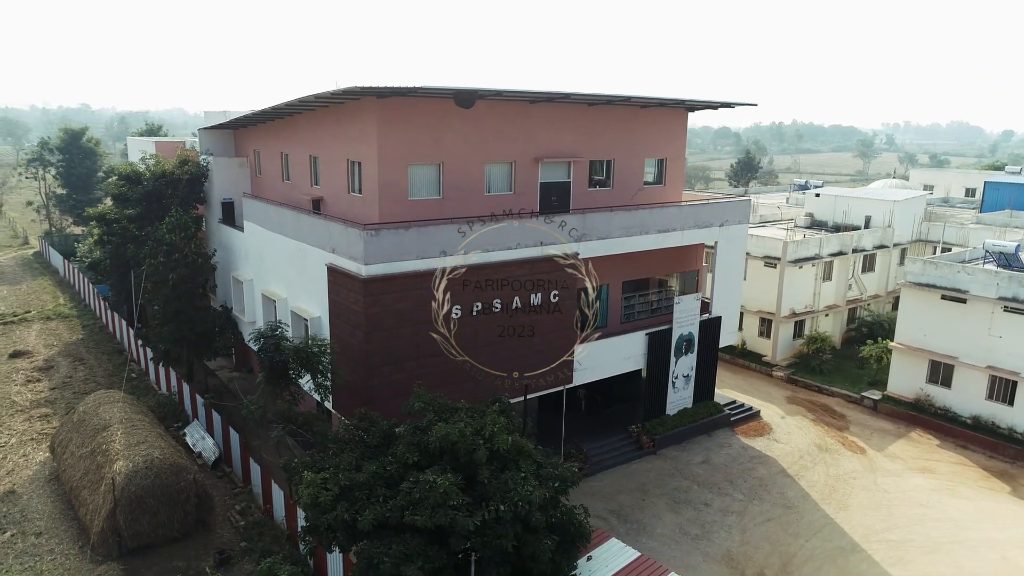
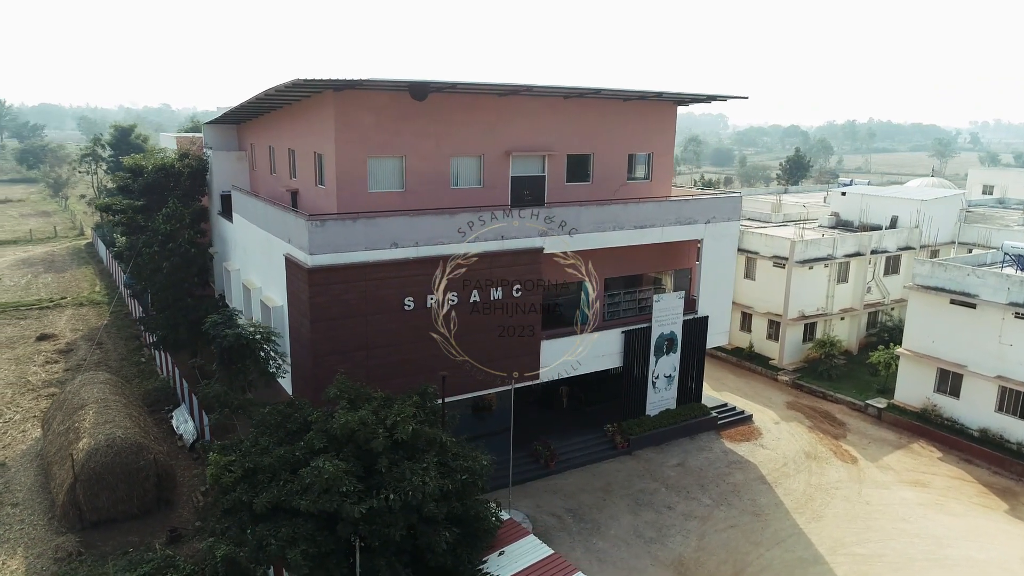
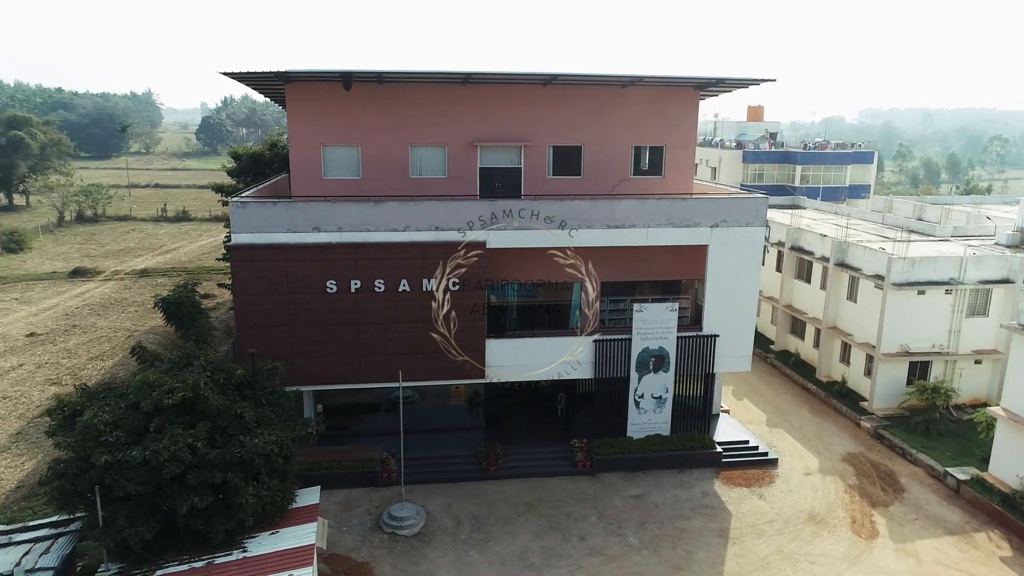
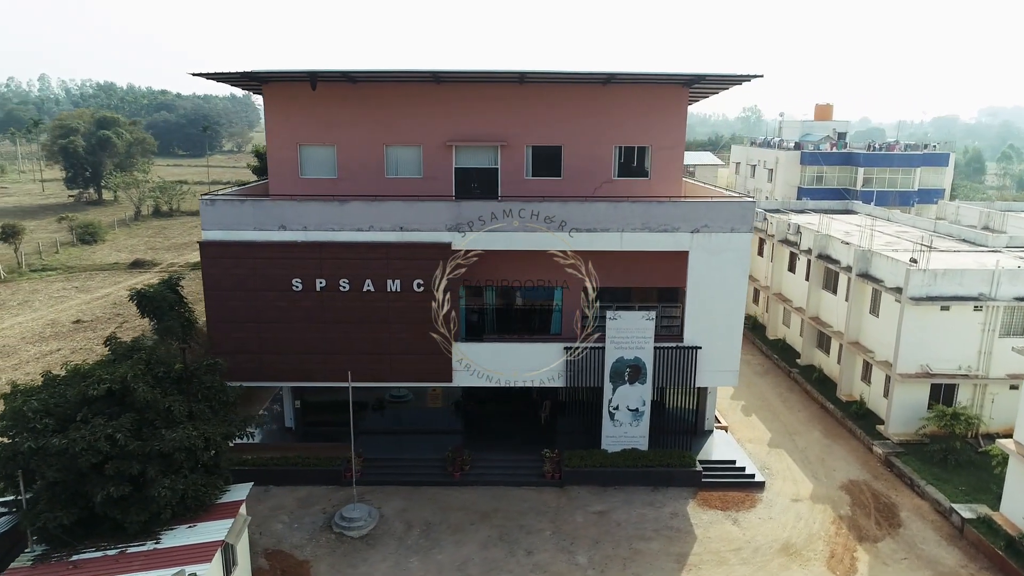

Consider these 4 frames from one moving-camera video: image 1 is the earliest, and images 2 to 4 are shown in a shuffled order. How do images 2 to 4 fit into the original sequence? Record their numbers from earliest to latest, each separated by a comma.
2, 3, 4
